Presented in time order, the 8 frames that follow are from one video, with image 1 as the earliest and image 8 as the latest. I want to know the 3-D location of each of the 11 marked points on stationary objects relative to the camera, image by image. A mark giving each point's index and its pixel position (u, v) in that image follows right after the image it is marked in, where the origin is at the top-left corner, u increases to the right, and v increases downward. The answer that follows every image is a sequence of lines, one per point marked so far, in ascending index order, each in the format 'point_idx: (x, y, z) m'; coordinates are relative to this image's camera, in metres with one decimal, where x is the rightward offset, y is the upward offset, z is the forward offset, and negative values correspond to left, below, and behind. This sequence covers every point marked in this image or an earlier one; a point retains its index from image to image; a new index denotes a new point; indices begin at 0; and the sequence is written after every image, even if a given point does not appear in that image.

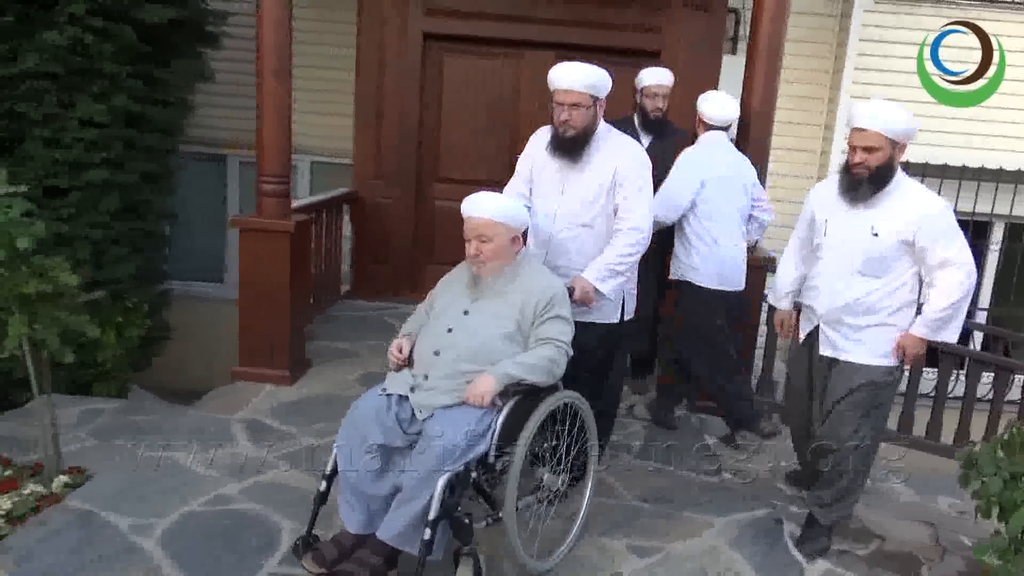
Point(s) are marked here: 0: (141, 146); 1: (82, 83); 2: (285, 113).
0: (-2.7, +1.0, +5.7) m
1: (-2.9, +1.4, +5.3) m
2: (-1.4, +1.1, +4.7) m
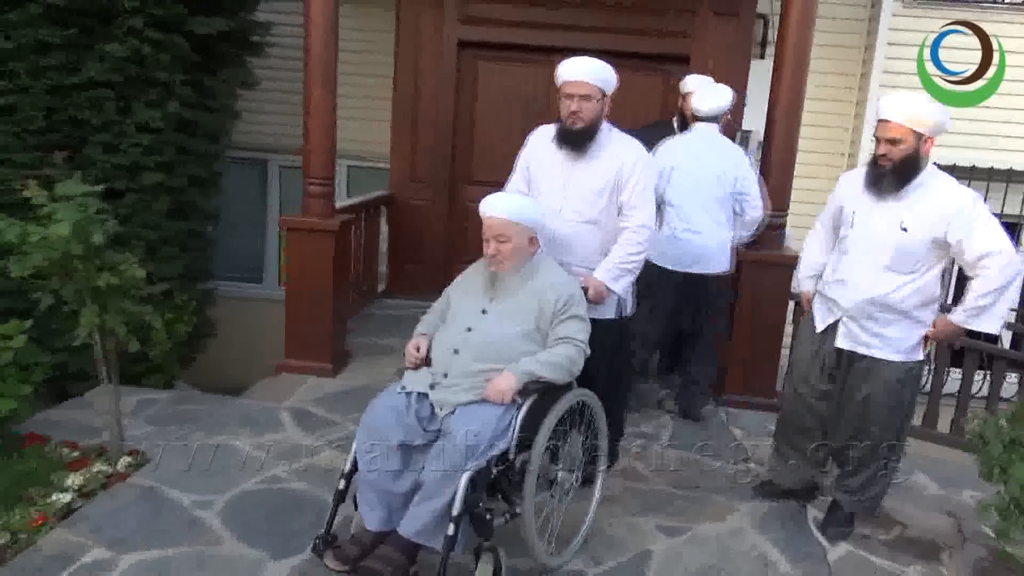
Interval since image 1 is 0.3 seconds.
0: (-2.4, +1.0, +6.0) m
1: (-2.7, +1.4, +5.6) m
2: (-1.2, +1.1, +5.0) m
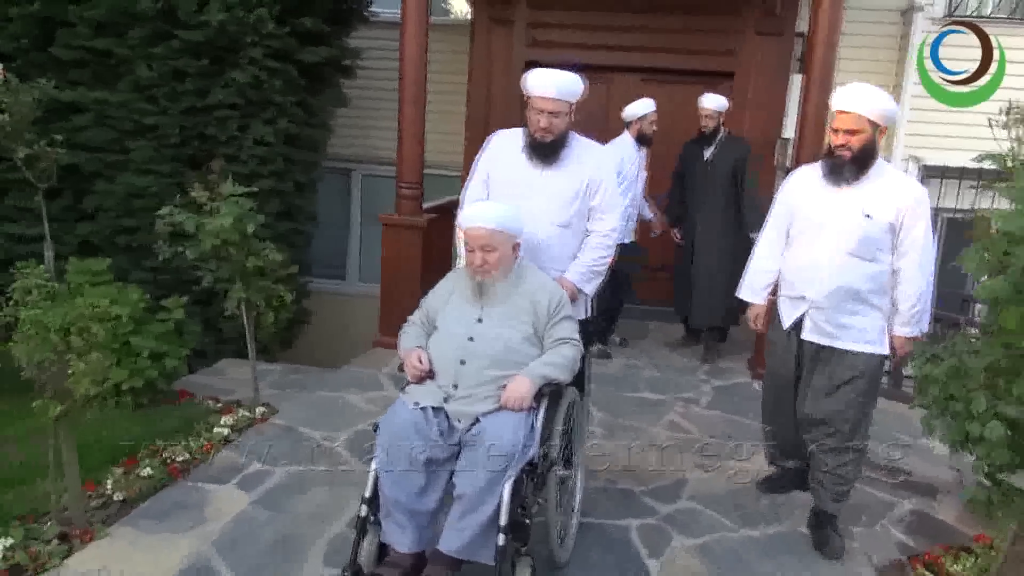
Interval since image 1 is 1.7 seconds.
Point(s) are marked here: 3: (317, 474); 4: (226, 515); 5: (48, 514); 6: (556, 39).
0: (-1.9, +1.1, +7.0) m
1: (-2.2, +1.5, +6.7) m
2: (-0.7, +1.2, +5.9) m
3: (-1.0, -0.9, +3.8) m
4: (-1.2, -1.0, +3.4) m
5: (-1.9, -0.9, +3.3) m
6: (+0.4, +2.2, +7.1) m
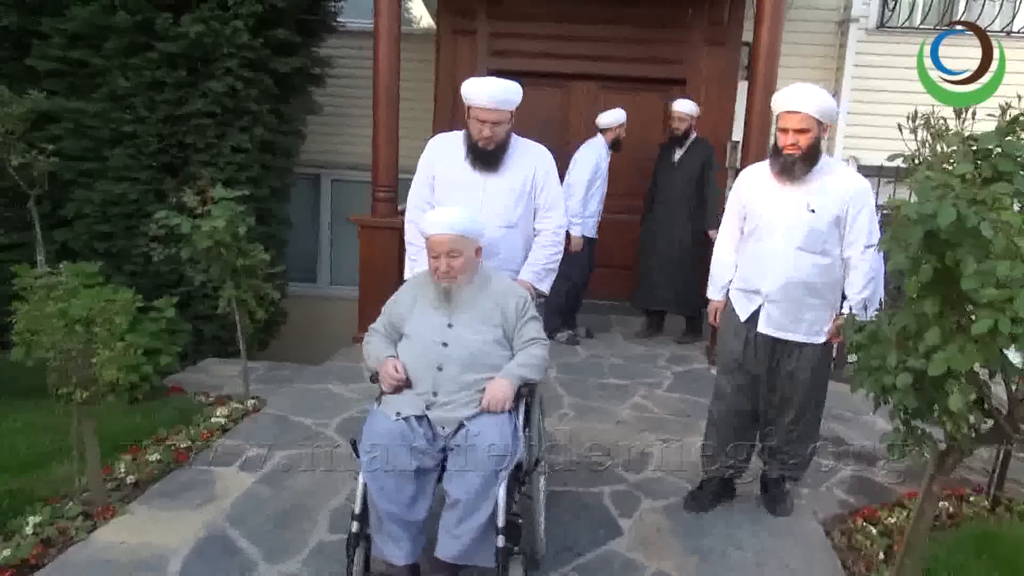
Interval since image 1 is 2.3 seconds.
0: (-2.2, +1.1, +7.3) m
1: (-2.4, +1.5, +6.9) m
2: (-0.9, +1.2, +6.2) m
3: (-1.1, -0.9, +4.2) m
4: (-1.3, -1.0, +3.7) m
5: (-2.0, -0.9, +3.6) m
6: (0.0, +2.3, +7.5) m
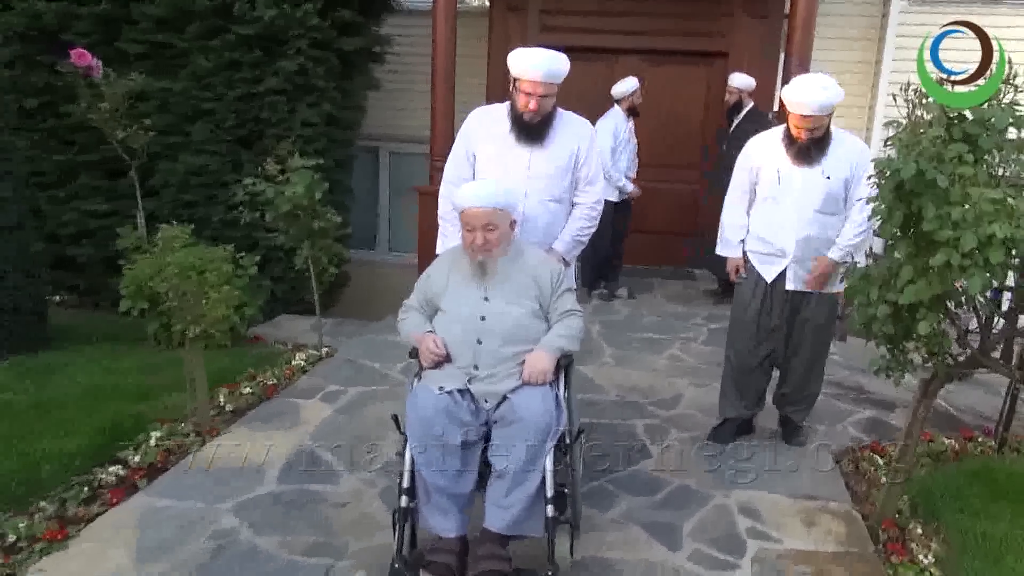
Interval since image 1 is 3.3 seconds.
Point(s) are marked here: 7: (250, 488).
0: (-1.7, +1.5, +7.8) m
1: (-2.0, +1.8, +7.5) m
2: (-0.5, +1.5, +6.7) m
3: (-0.8, -0.6, +4.7) m
4: (-1.1, -0.7, +4.3) m
5: (-1.8, -0.7, +4.2) m
6: (+0.5, +2.6, +7.9) m
7: (-1.2, -0.9, +3.5) m
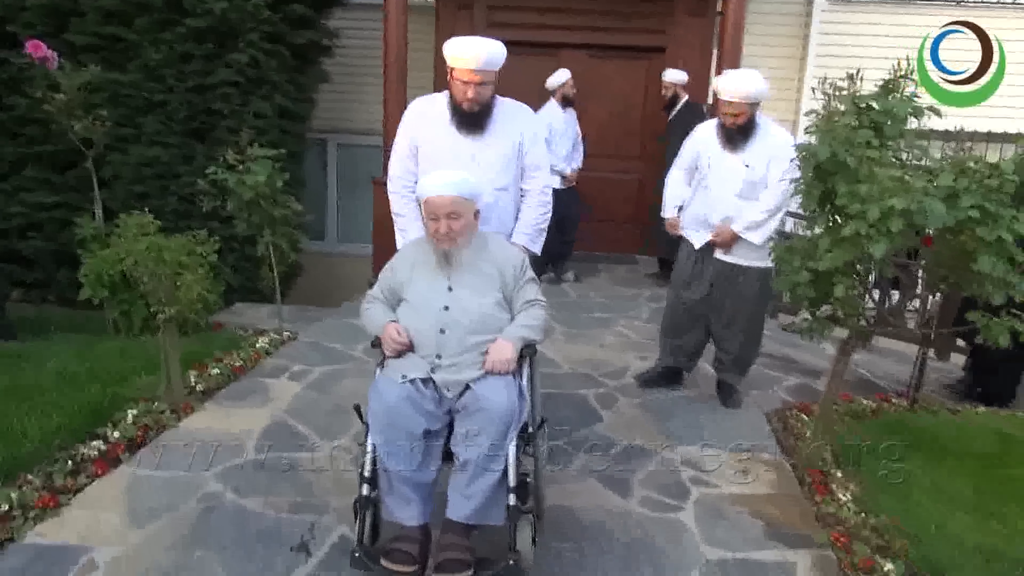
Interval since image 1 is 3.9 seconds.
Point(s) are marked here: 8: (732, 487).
0: (-2.2, +1.6, +8.0) m
1: (-2.5, +1.9, +7.6) m
2: (-1.0, +1.6, +7.0) m
3: (-1.0, -0.5, +5.0) m
4: (-1.3, -0.6, +4.5) m
5: (-2.0, -0.6, +4.4) m
6: (0.0, +2.8, +8.2) m
7: (-1.3, -0.8, +3.7) m
8: (+1.0, -0.9, +3.6) m
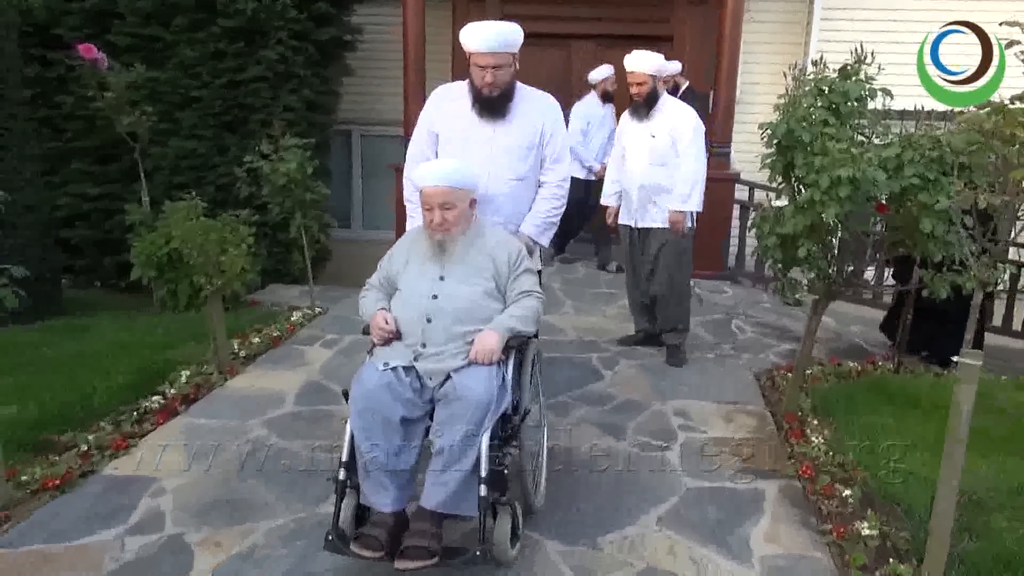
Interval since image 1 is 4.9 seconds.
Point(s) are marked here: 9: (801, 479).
0: (-2.1, +1.8, +8.5) m
1: (-2.4, +2.1, +8.1) m
2: (-0.9, +1.8, +7.4) m
3: (-1.0, -0.4, +5.5) m
4: (-1.2, -0.5, +5.0) m
5: (-1.9, -0.5, +4.9) m
6: (+0.1, +3.0, +8.6) m
7: (-1.3, -0.7, +4.3) m
8: (+1.0, -0.7, +4.0) m
9: (+1.3, -0.9, +3.5) m
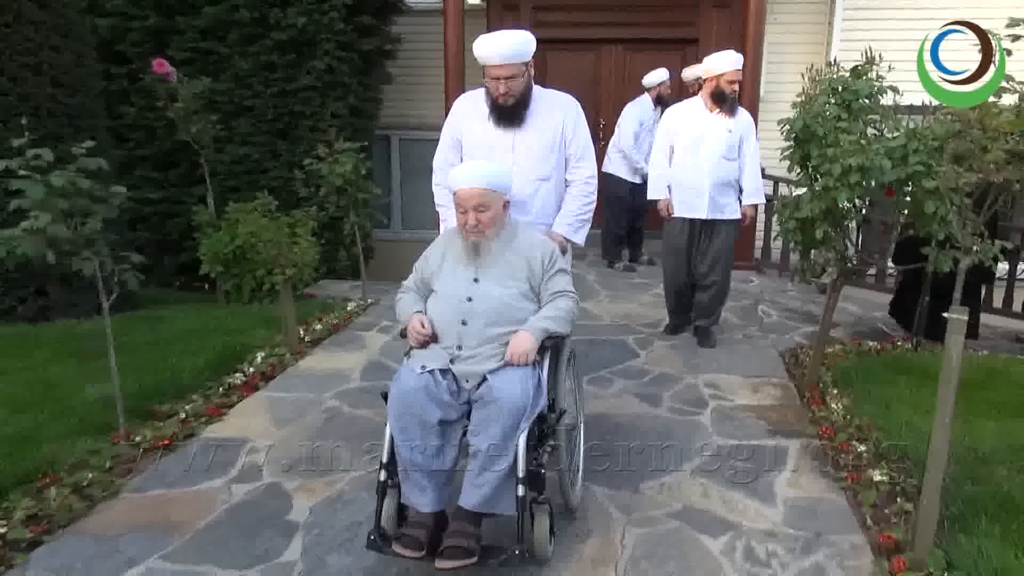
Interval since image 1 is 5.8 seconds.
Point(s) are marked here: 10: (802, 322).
0: (-1.7, +1.8, +9.0) m
1: (-2.0, +2.2, +8.7) m
2: (-0.5, +1.9, +7.9) m
3: (-0.7, -0.3, +5.9) m
4: (-0.9, -0.4, +5.5) m
5: (-1.6, -0.4, +5.4) m
6: (+0.5, +3.1, +9.1) m
7: (-1.0, -0.6, +4.7) m
8: (+1.3, -0.6, +4.4) m
9: (+1.5, -0.7, +3.9) m
10: (+2.2, -0.3, +6.1) m
